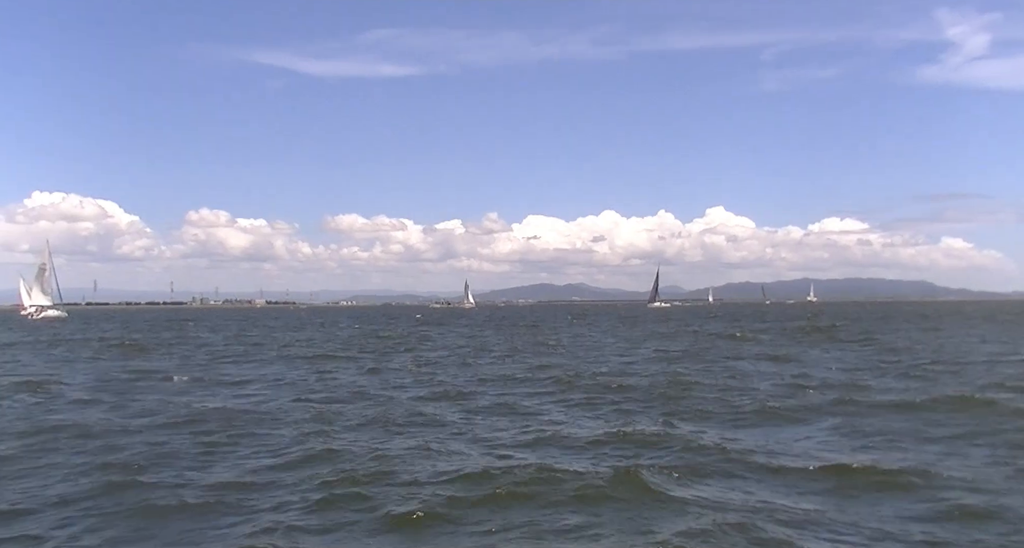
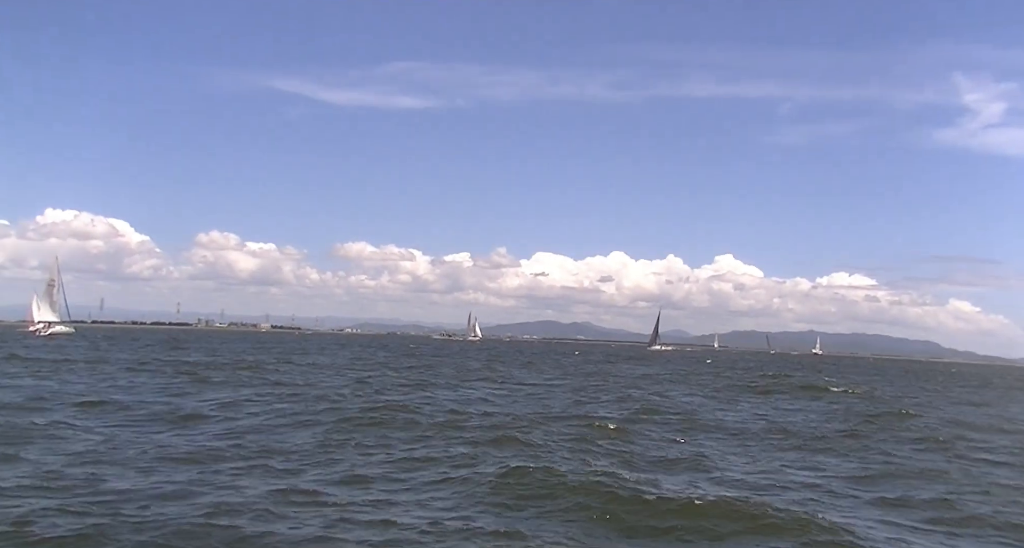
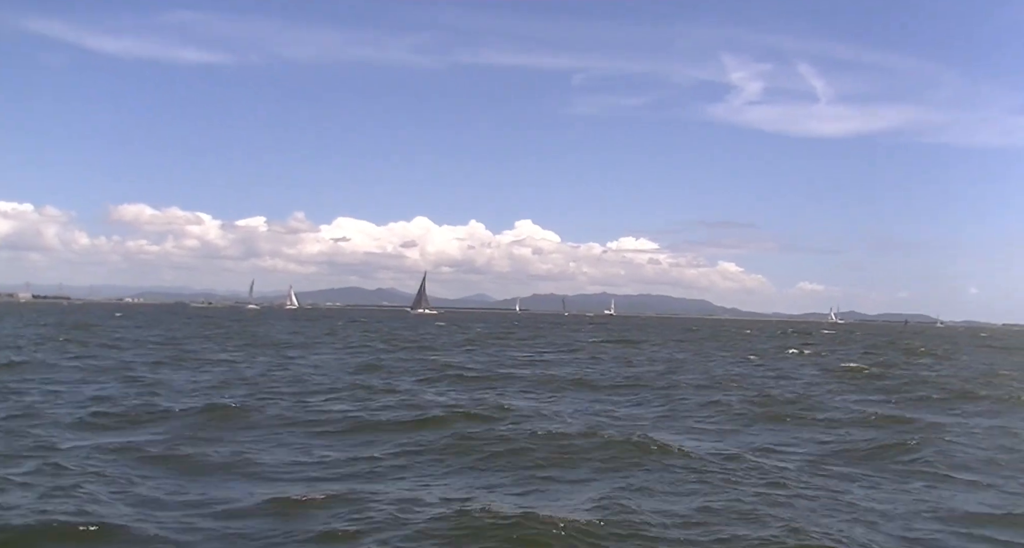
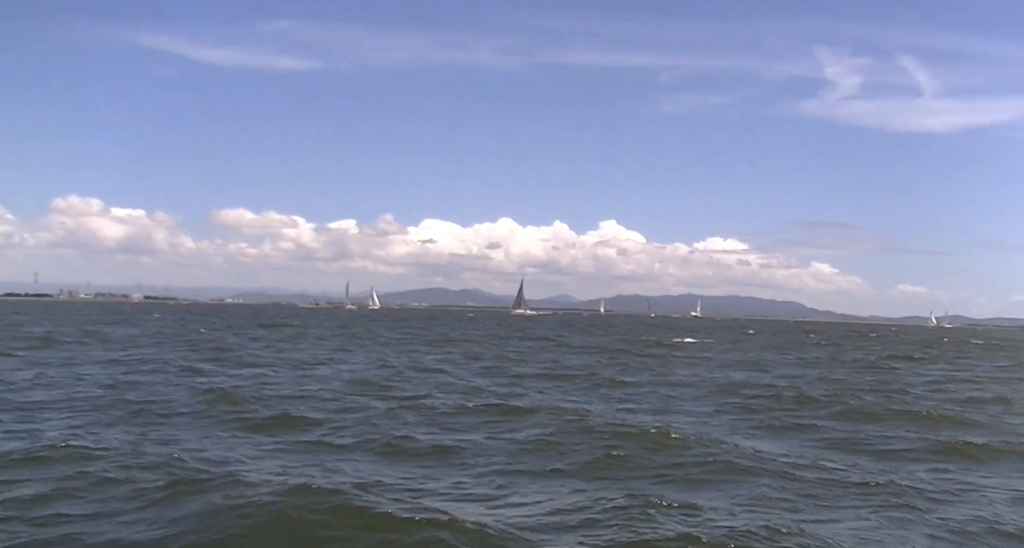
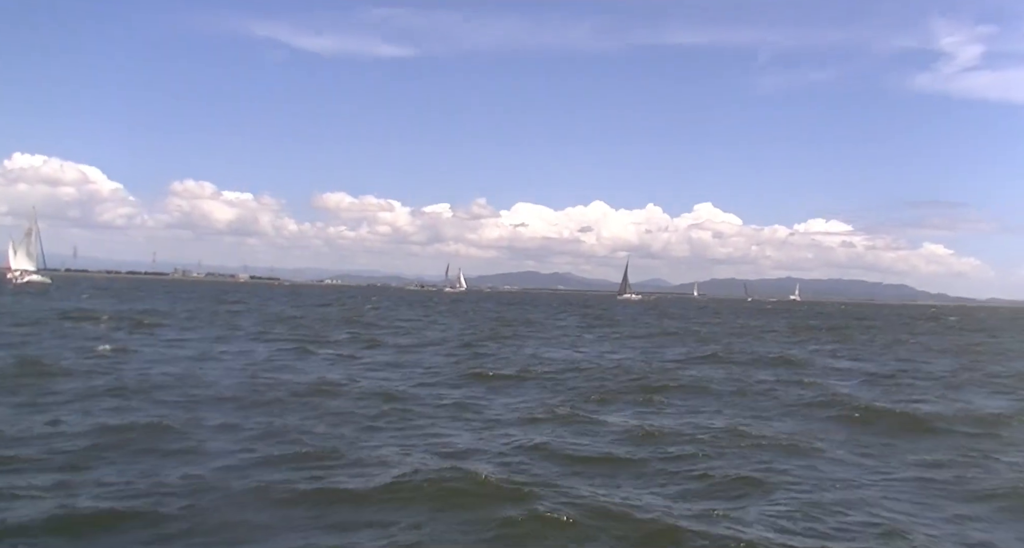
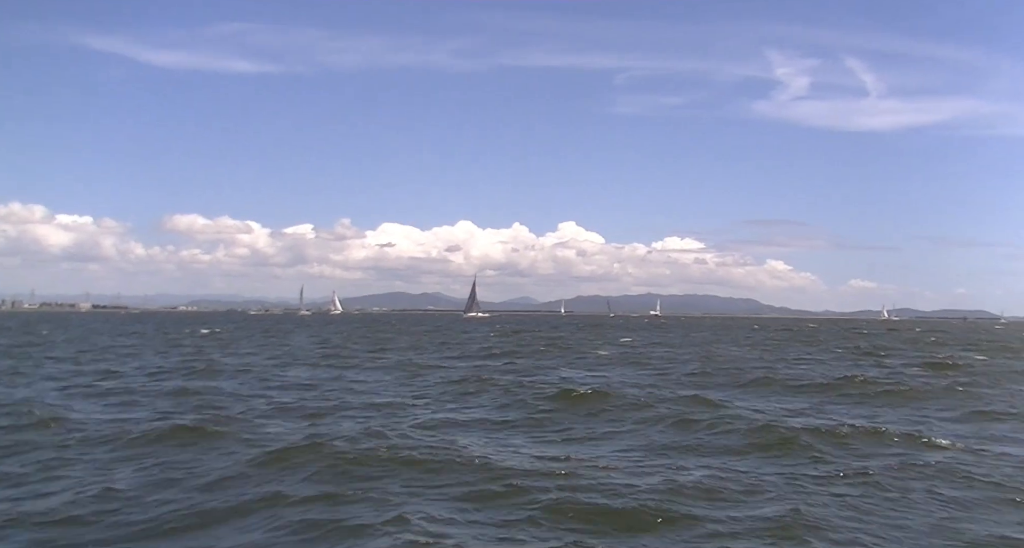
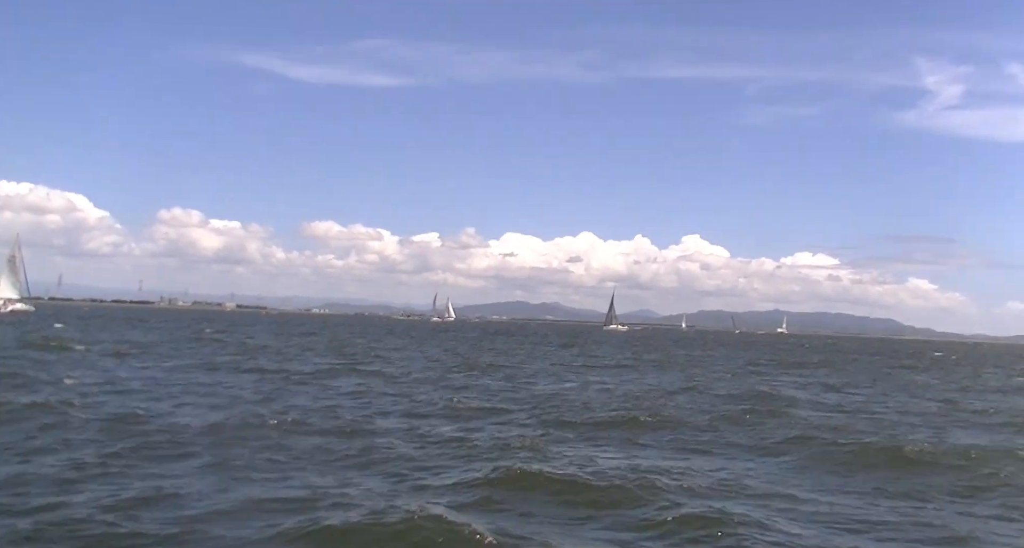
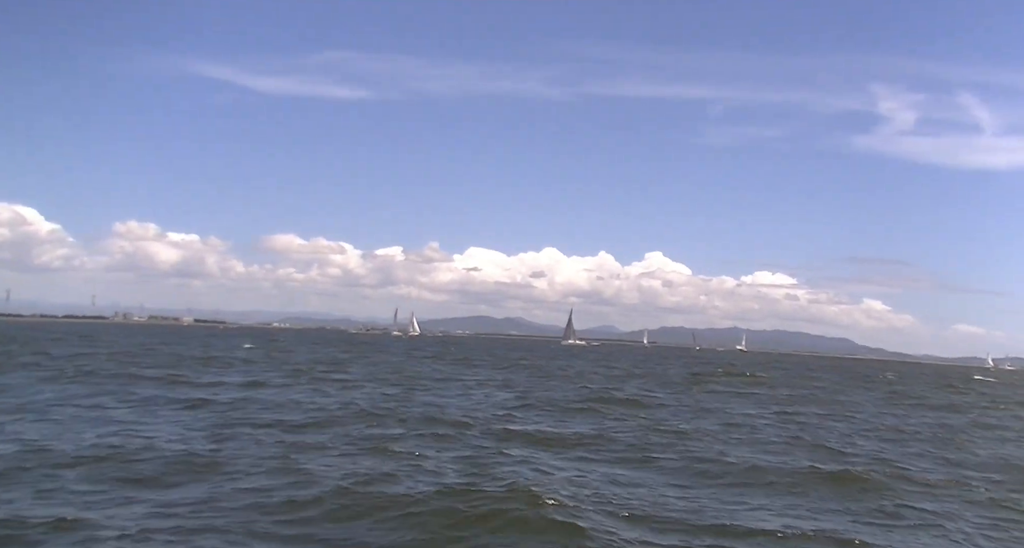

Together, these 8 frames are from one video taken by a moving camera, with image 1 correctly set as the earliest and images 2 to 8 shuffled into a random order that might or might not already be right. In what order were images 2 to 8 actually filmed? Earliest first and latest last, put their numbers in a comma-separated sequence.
2, 5, 7, 8, 4, 6, 3
